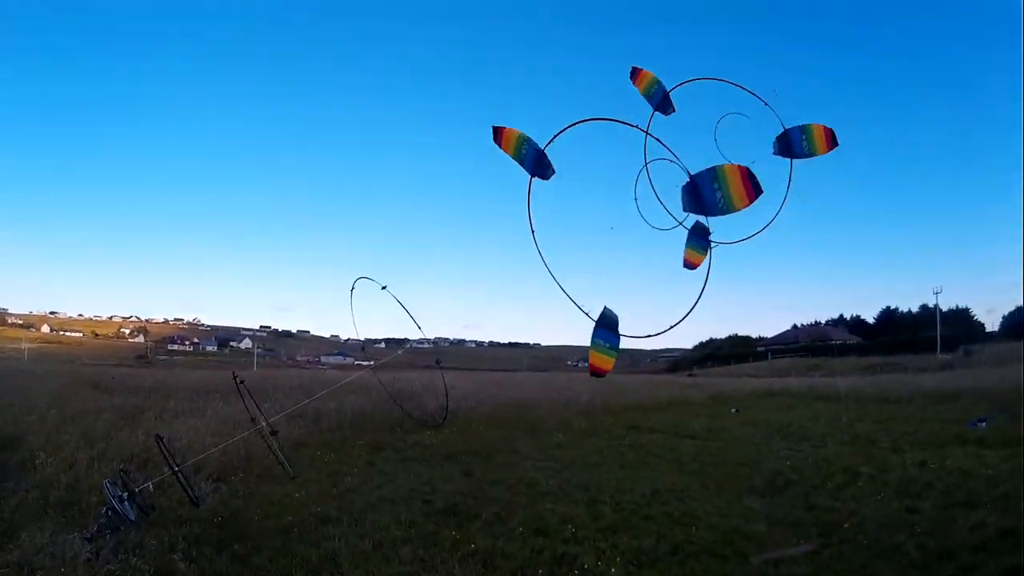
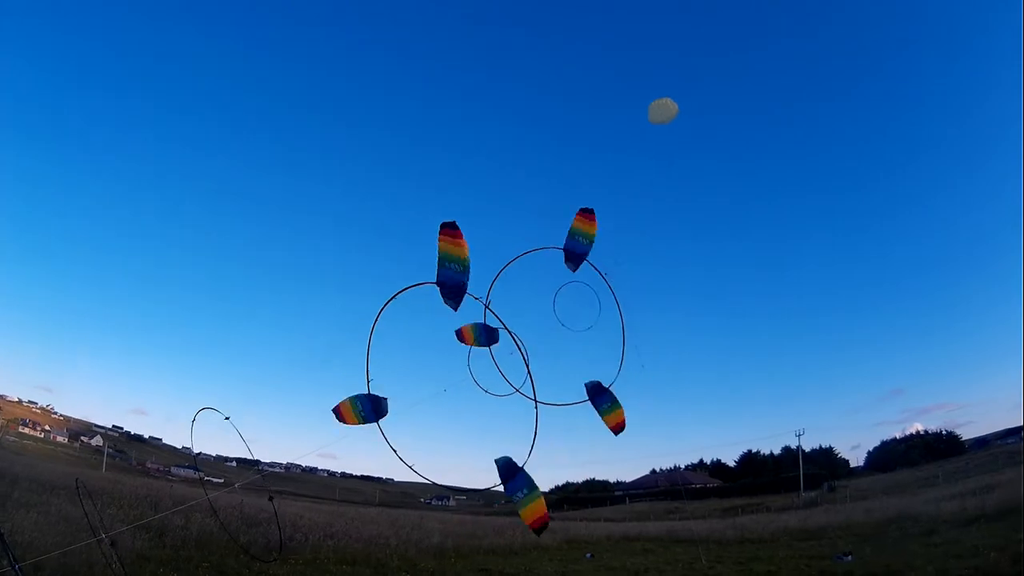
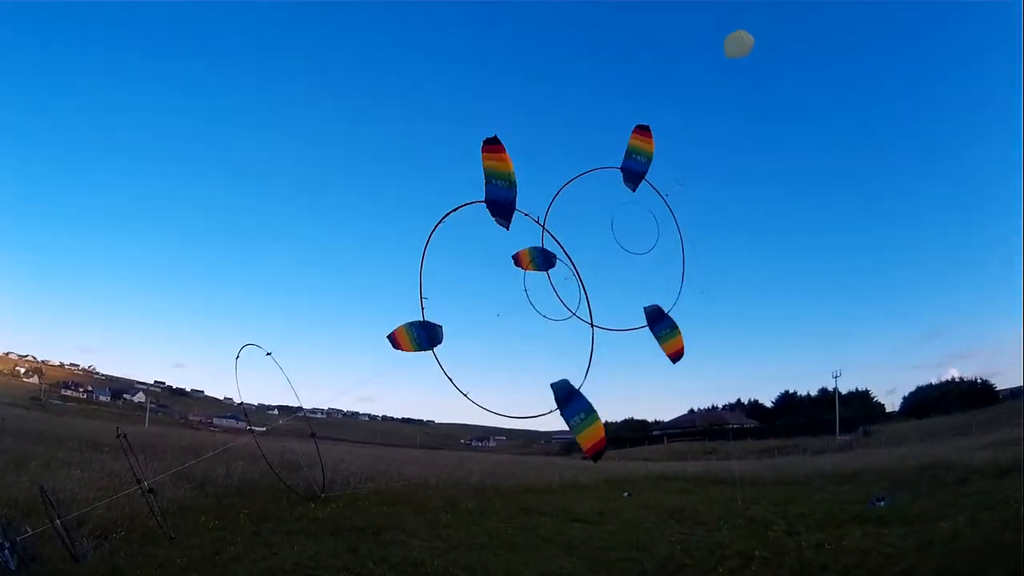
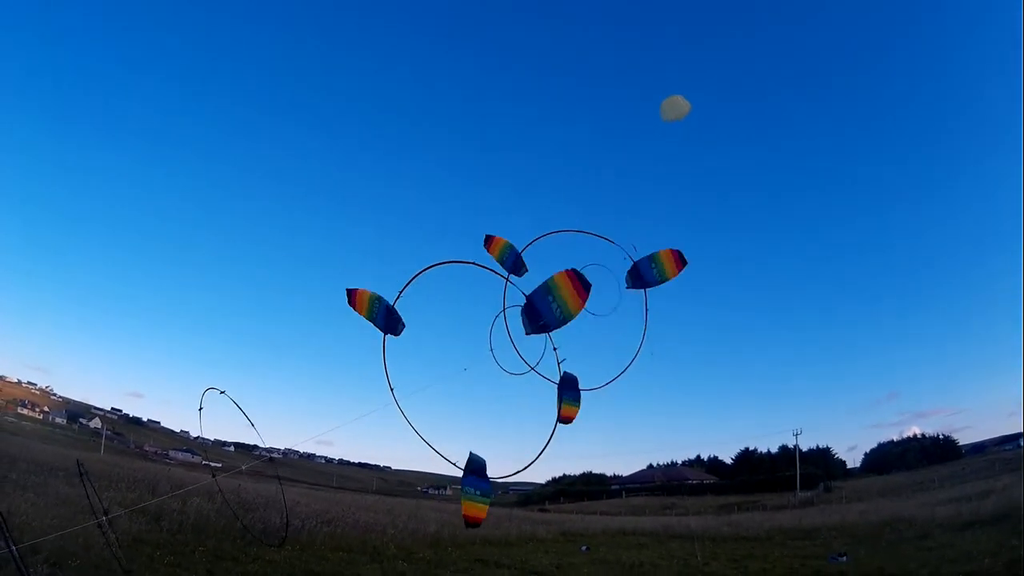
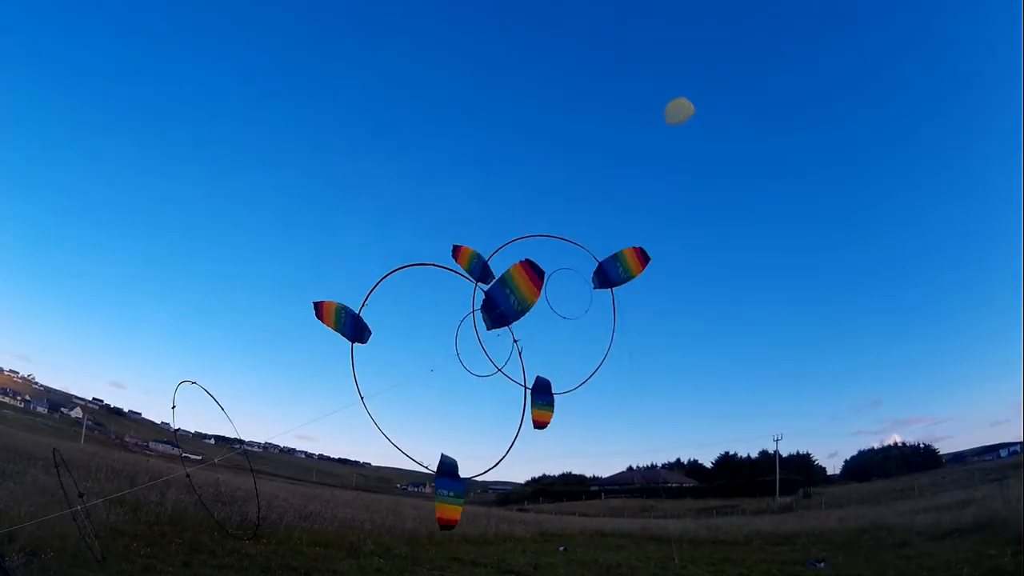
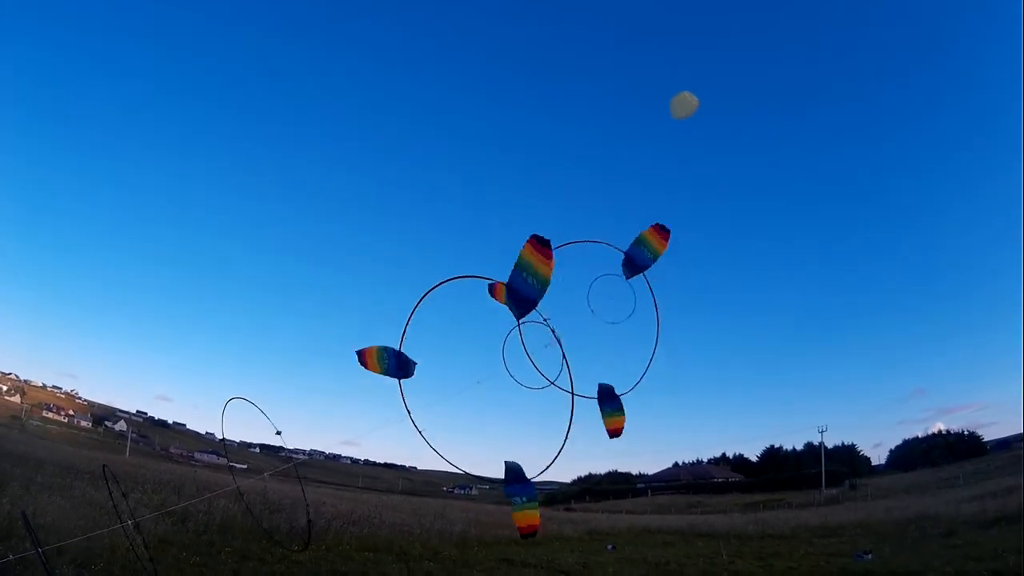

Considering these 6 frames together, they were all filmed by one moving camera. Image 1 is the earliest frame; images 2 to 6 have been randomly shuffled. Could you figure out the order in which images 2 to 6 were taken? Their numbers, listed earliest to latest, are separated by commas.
3, 5, 4, 6, 2
